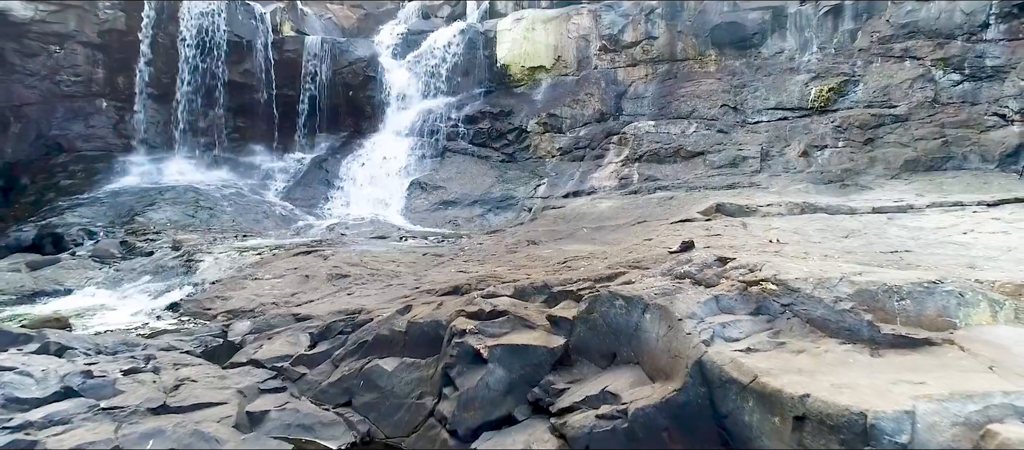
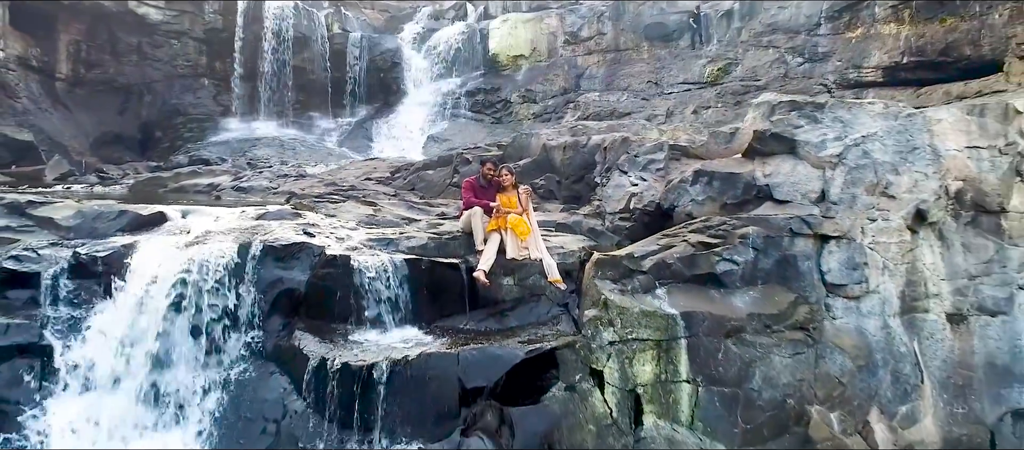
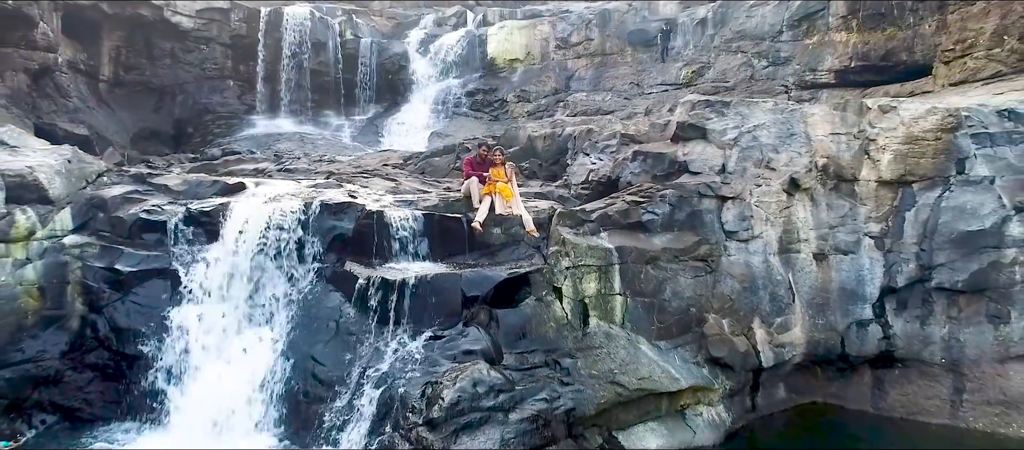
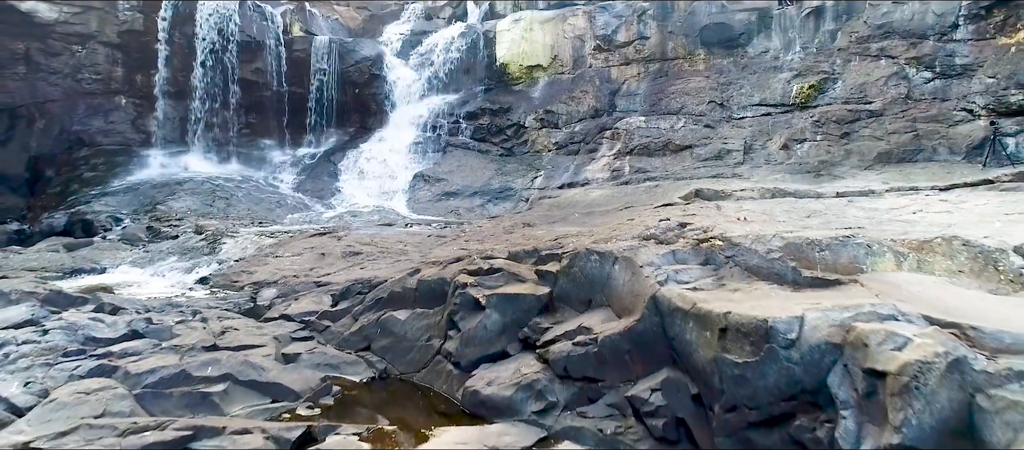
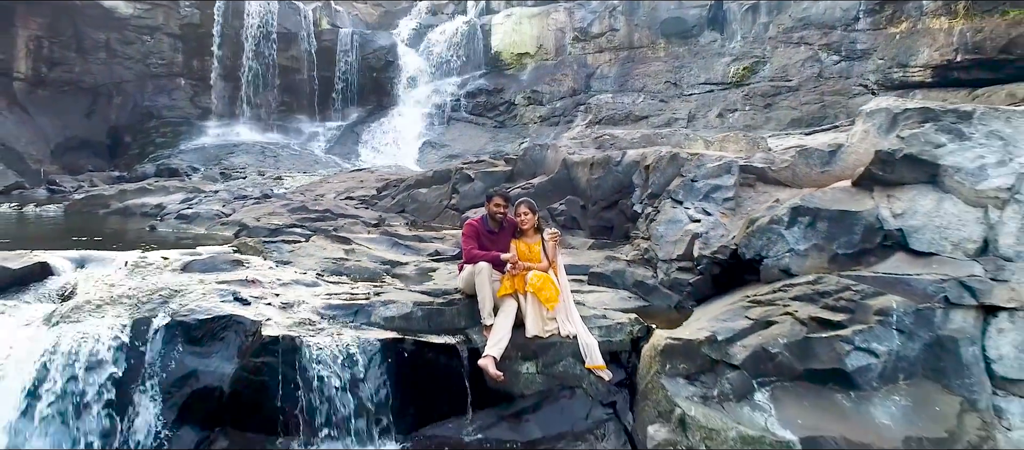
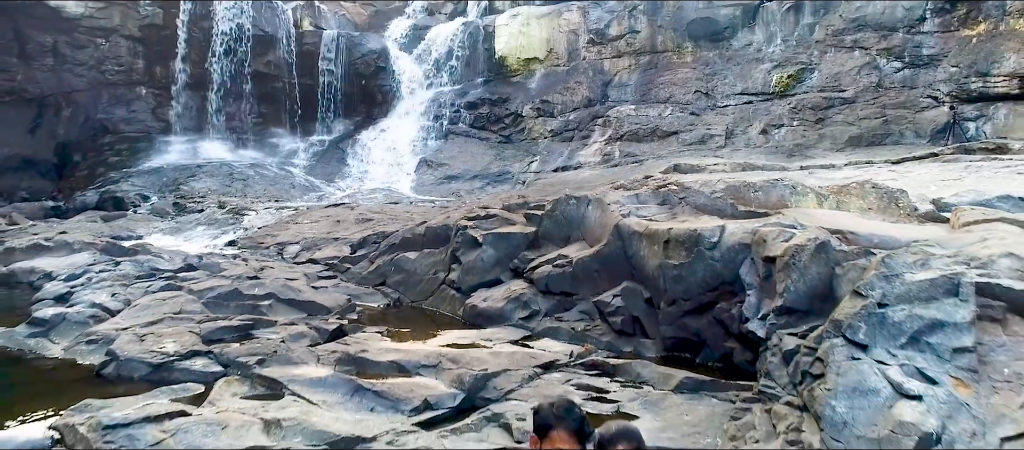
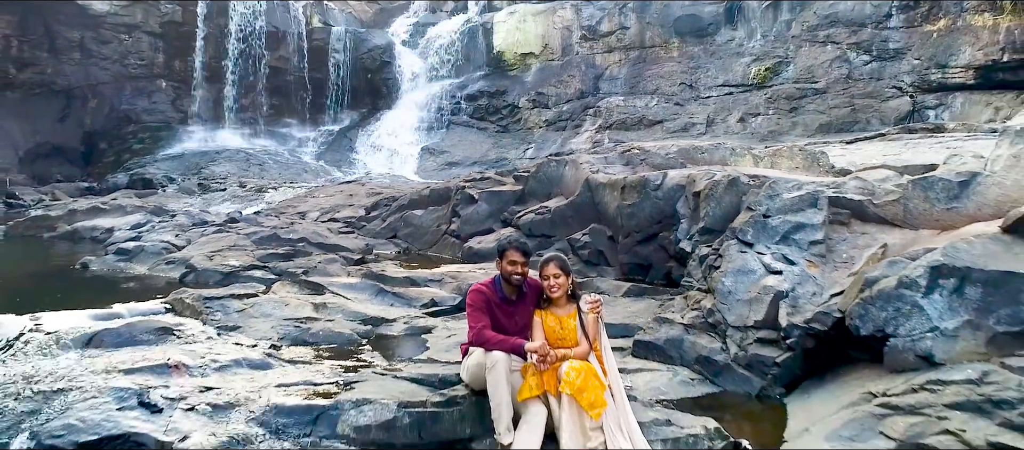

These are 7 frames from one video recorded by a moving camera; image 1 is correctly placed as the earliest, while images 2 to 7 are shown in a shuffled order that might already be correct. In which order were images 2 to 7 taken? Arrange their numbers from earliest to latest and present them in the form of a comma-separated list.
4, 6, 7, 5, 2, 3
